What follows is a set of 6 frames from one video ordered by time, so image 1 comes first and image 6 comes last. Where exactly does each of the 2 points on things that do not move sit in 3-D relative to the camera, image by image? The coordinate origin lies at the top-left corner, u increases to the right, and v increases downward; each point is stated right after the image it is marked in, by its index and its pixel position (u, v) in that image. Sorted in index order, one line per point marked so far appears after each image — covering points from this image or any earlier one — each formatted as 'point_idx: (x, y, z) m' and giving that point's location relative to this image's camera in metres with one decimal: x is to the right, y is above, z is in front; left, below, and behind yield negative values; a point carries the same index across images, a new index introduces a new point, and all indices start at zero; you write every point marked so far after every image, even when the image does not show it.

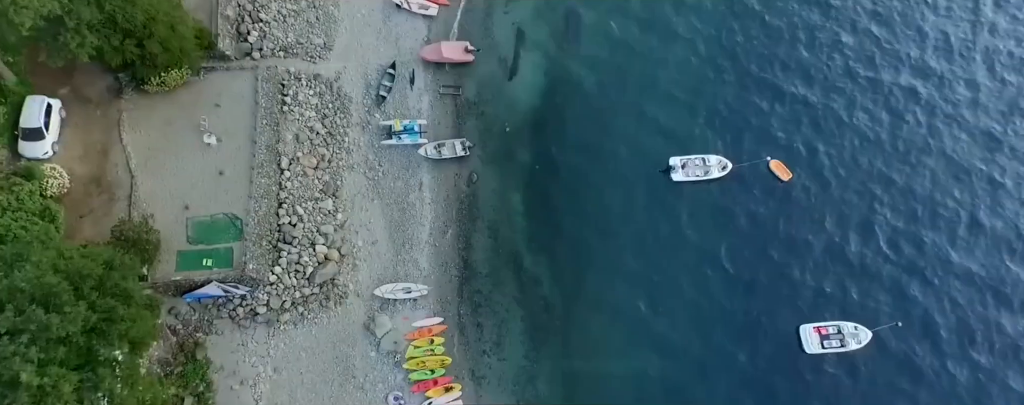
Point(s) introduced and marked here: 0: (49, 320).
0: (-13.0, -3.3, +17.3) m
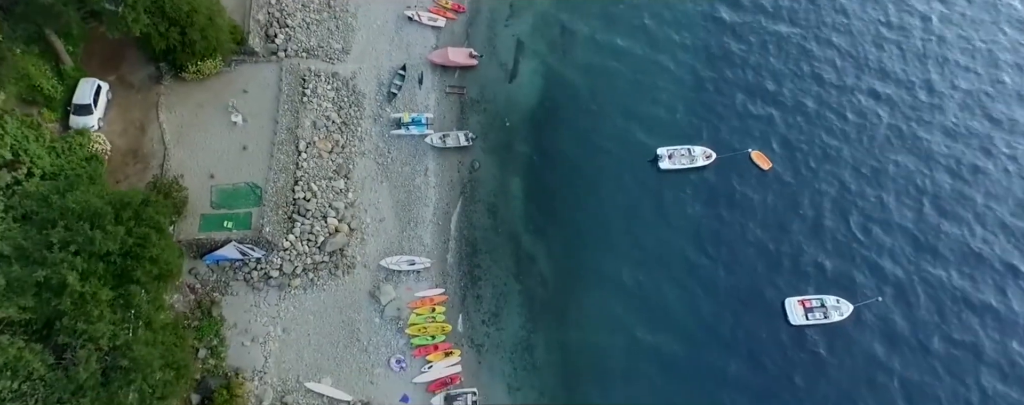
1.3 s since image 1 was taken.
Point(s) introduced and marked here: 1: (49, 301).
0: (-13.2, -1.0, +19.4) m
1: (-14.1, -3.0, +18.7) m
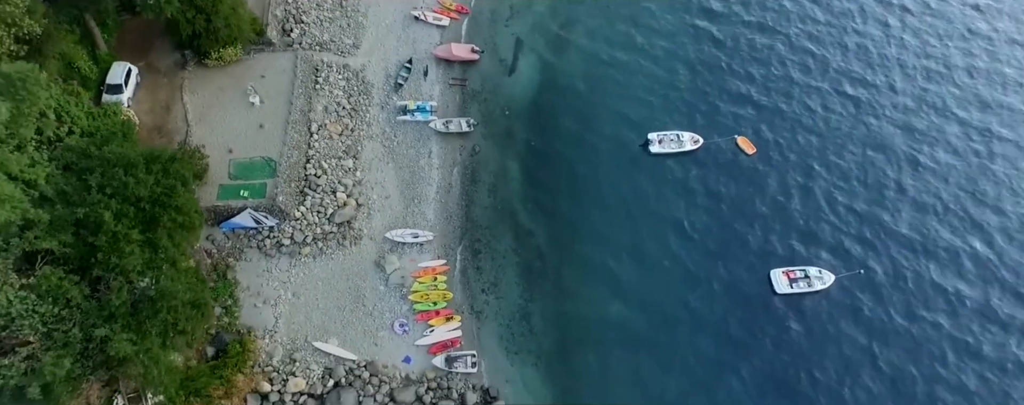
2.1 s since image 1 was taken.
0: (-13.4, +0.8, +21.3) m
1: (-14.3, -1.2, +20.5) m
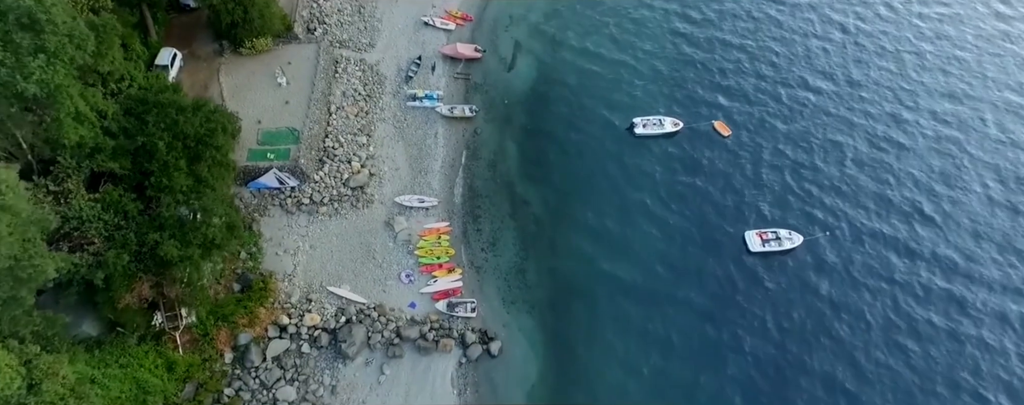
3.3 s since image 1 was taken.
0: (-13.7, +3.5, +24.9) m
1: (-14.6, +1.6, +23.9) m
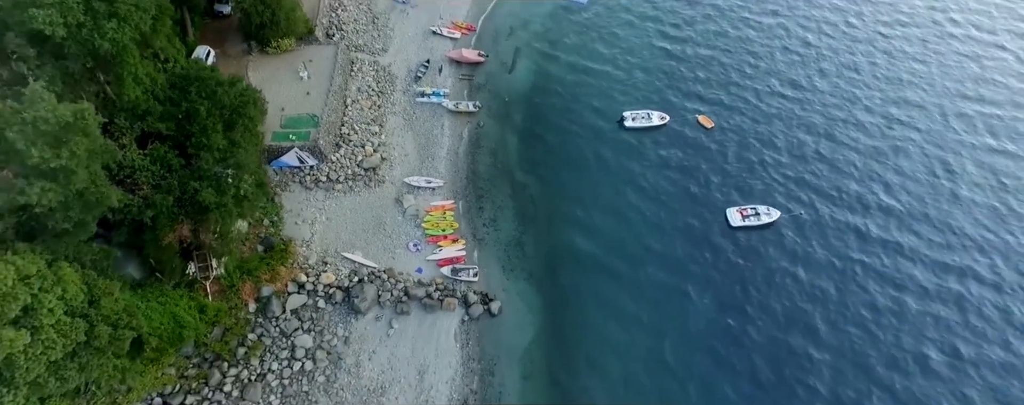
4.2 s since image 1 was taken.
0: (-13.8, +5.3, +28.4) m
1: (-14.7, +3.5, +27.3) m
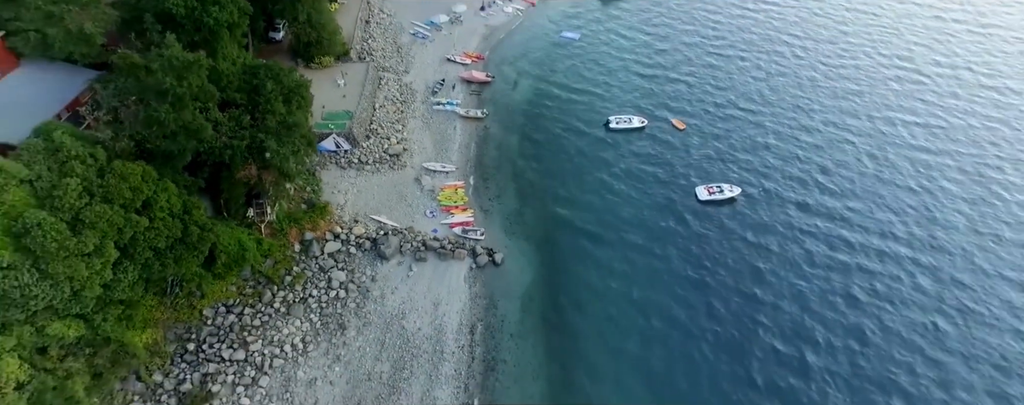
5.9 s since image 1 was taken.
0: (-13.8, +7.7, +36.2) m
1: (-14.7, +6.1, +34.8) m
